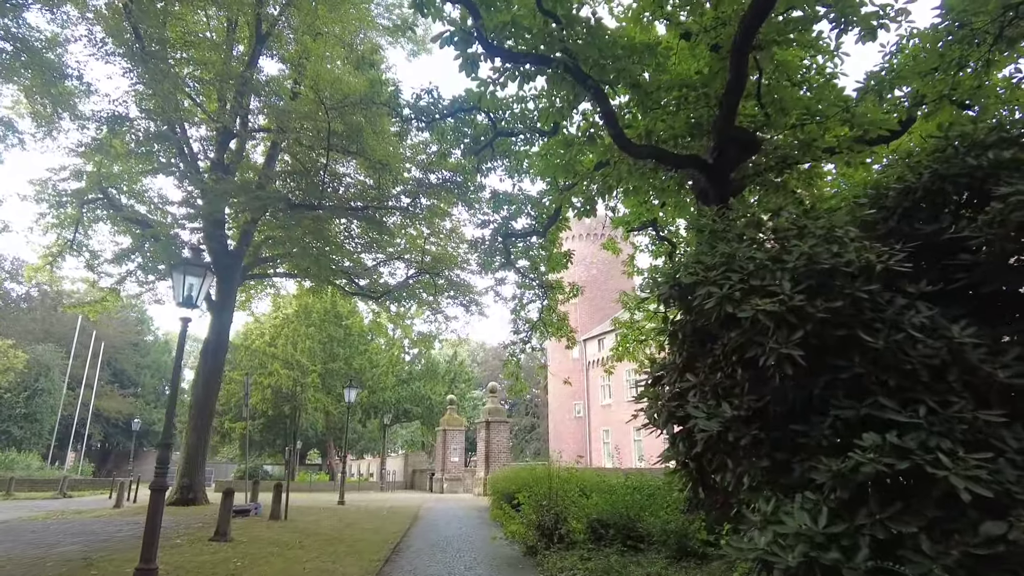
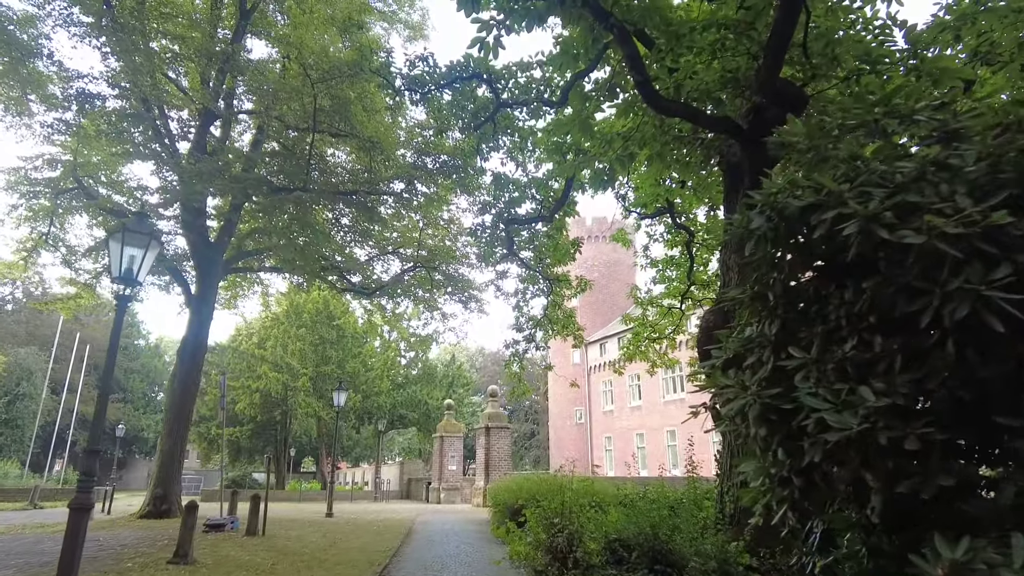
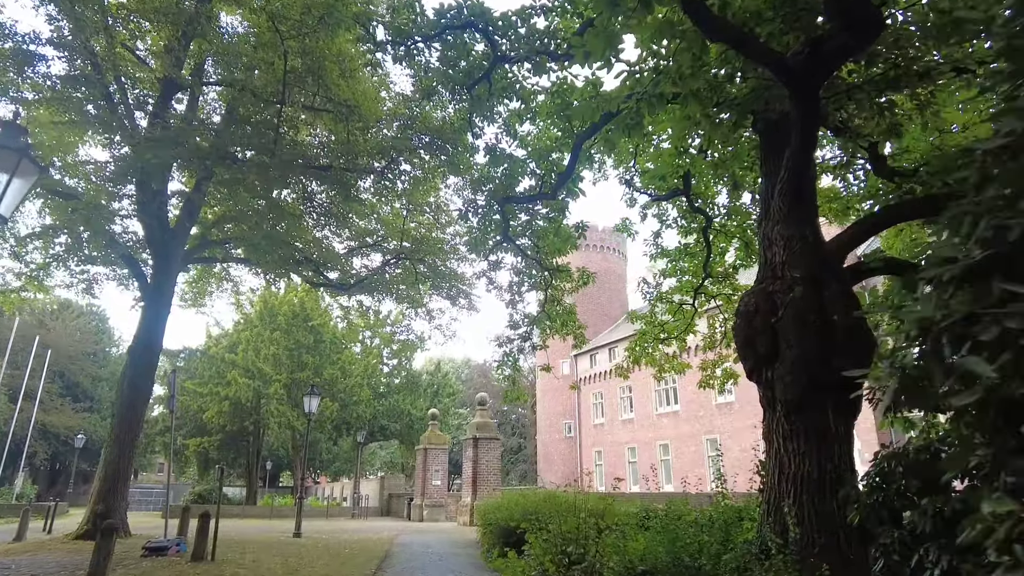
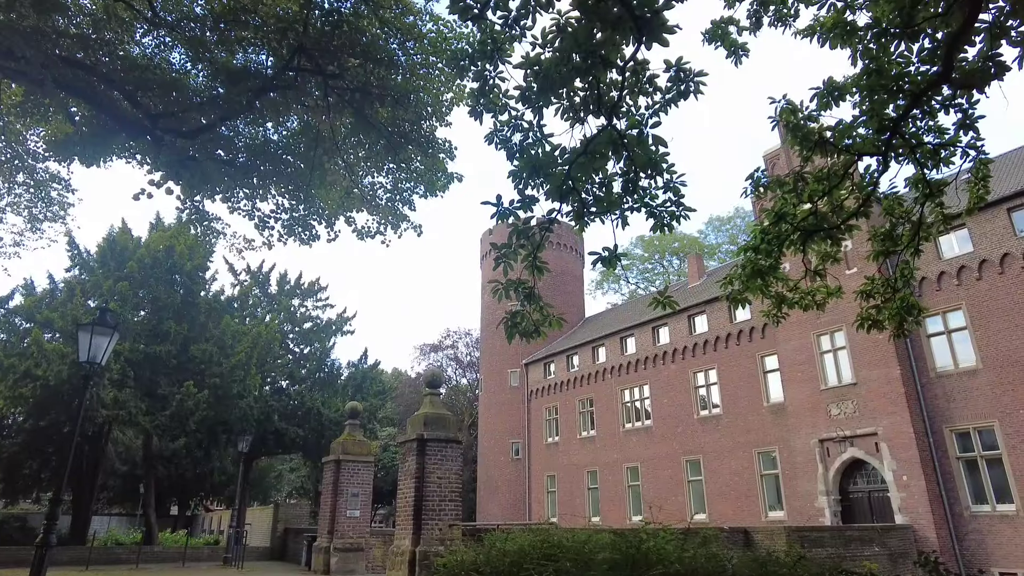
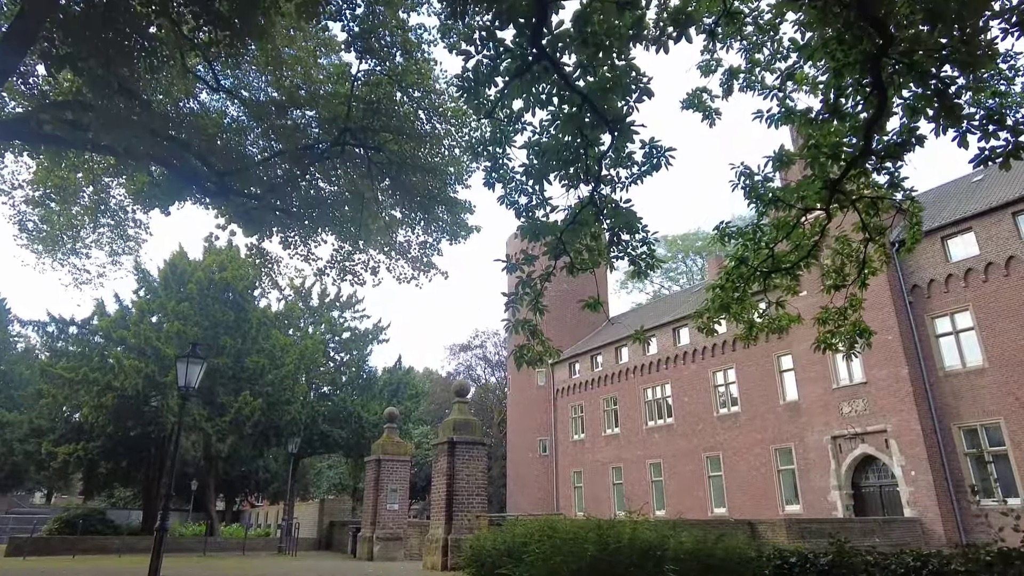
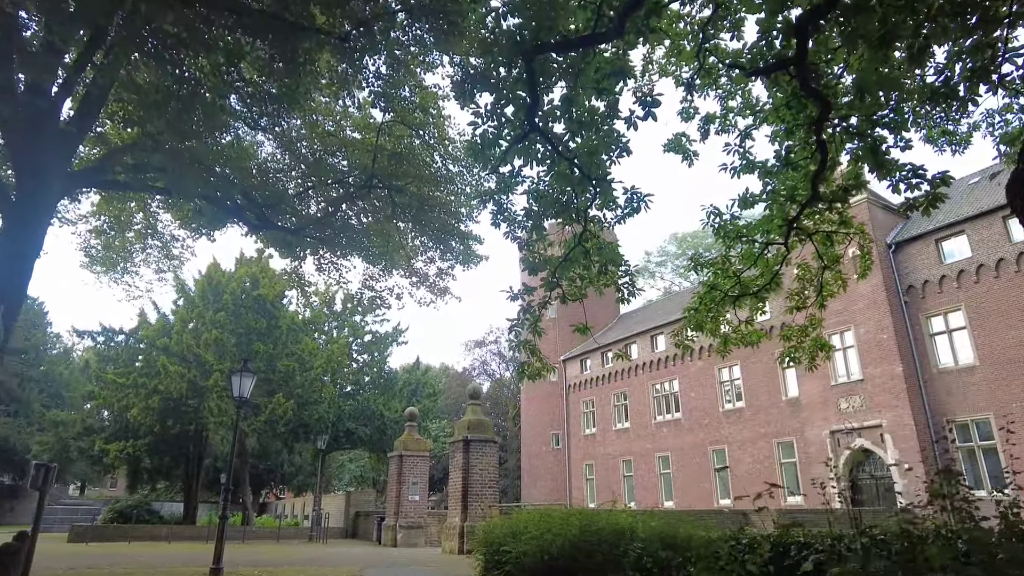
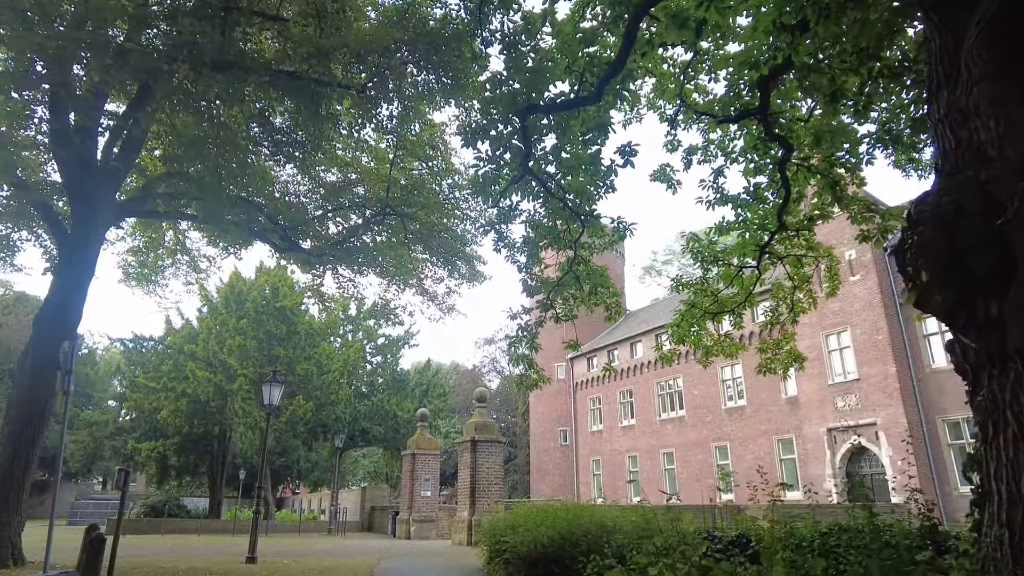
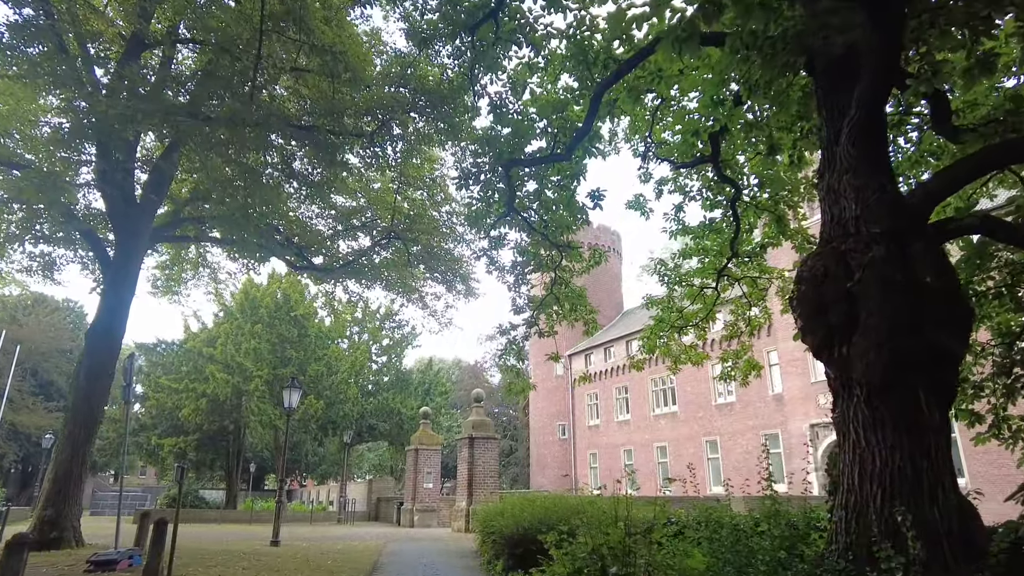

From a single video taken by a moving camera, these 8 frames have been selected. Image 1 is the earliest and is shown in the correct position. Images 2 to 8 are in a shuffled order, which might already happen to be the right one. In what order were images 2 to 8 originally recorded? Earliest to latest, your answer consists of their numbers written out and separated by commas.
2, 3, 8, 7, 6, 5, 4
